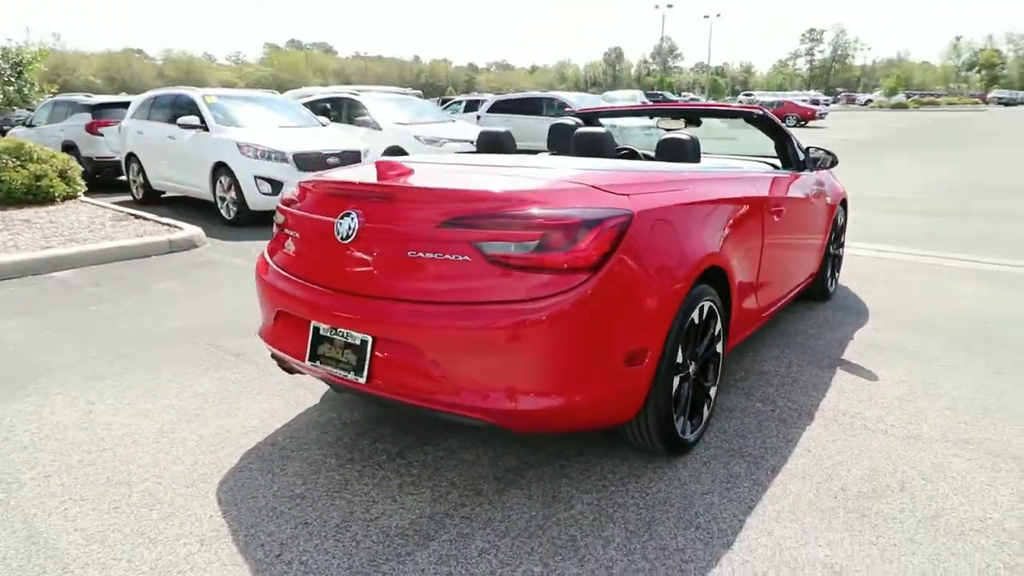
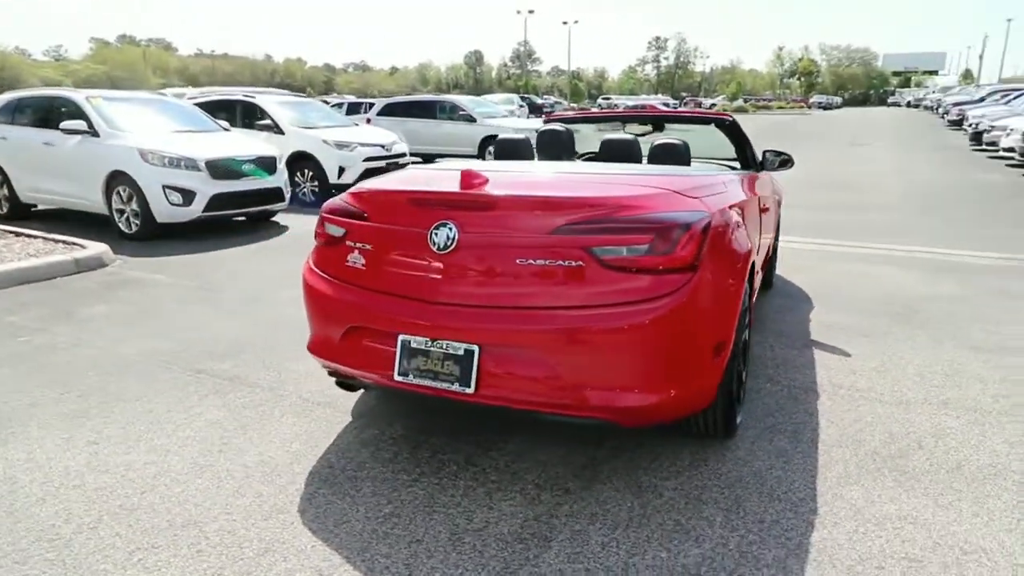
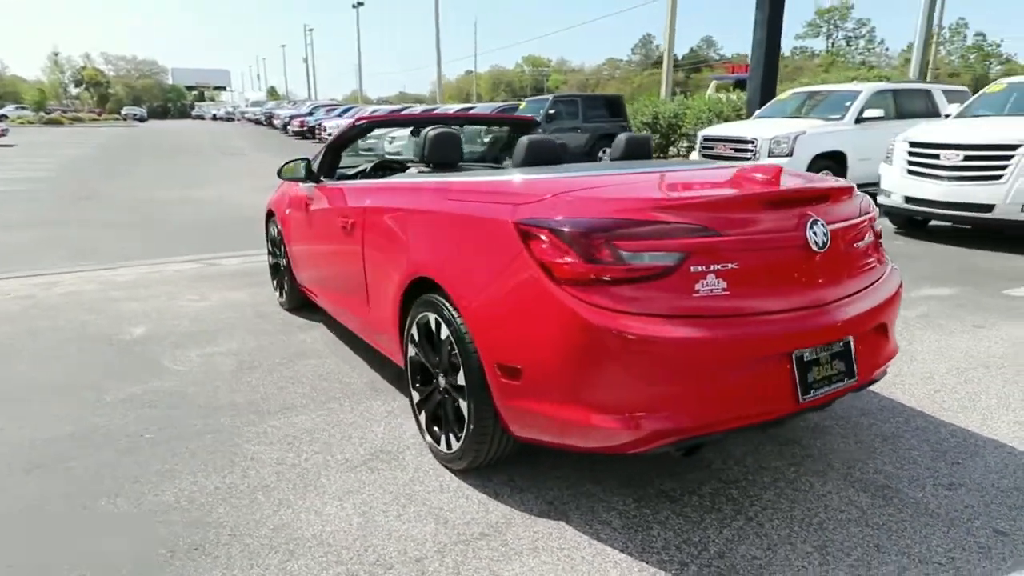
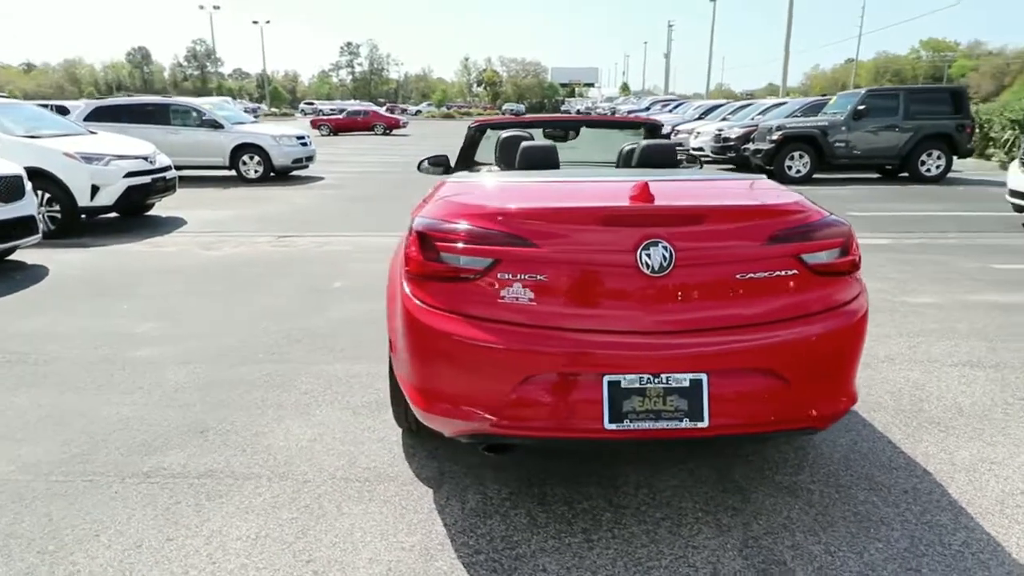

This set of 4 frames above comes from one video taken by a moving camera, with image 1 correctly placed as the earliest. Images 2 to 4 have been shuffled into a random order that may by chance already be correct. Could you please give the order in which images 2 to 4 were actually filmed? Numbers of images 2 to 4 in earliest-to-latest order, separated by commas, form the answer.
2, 4, 3
